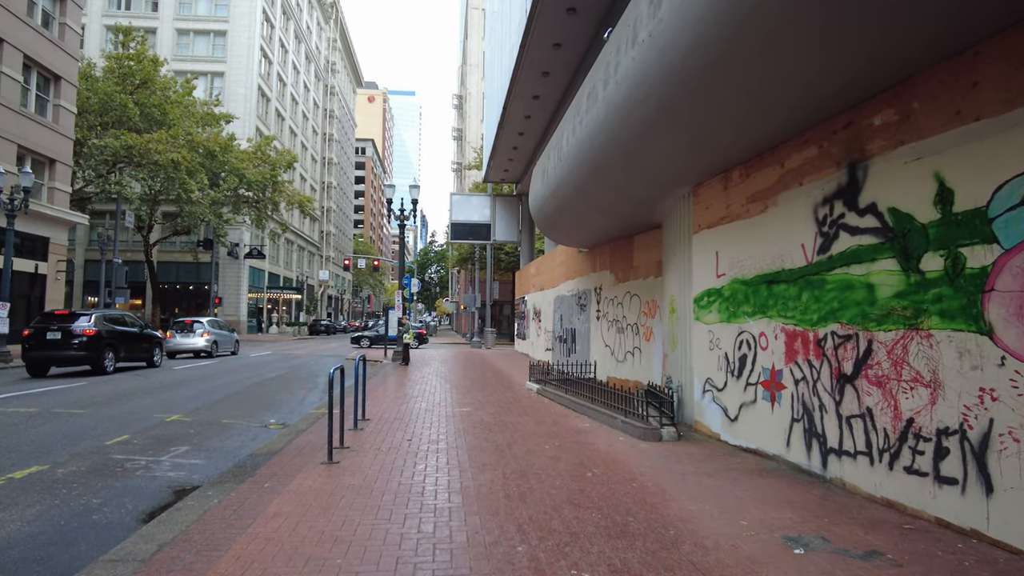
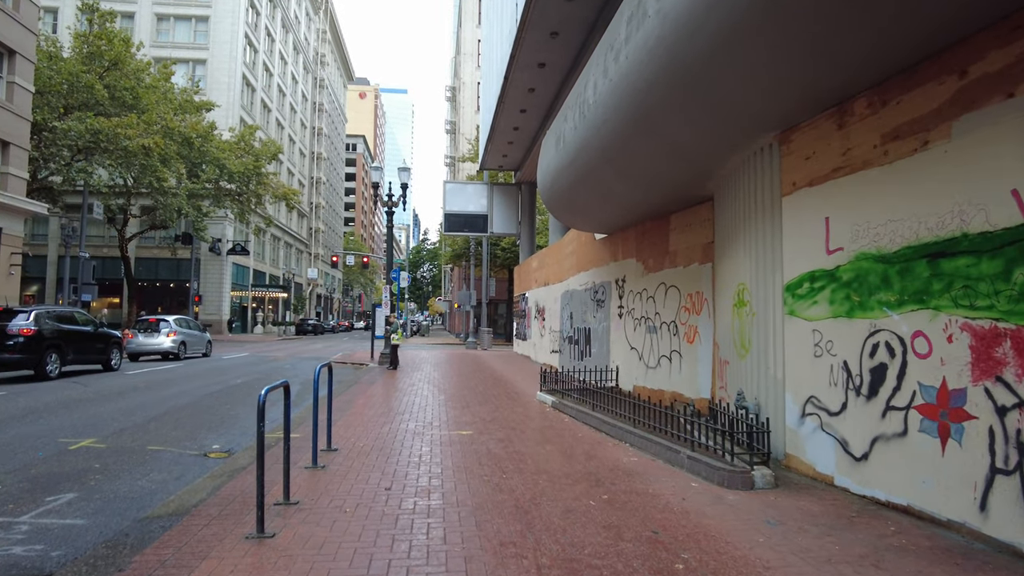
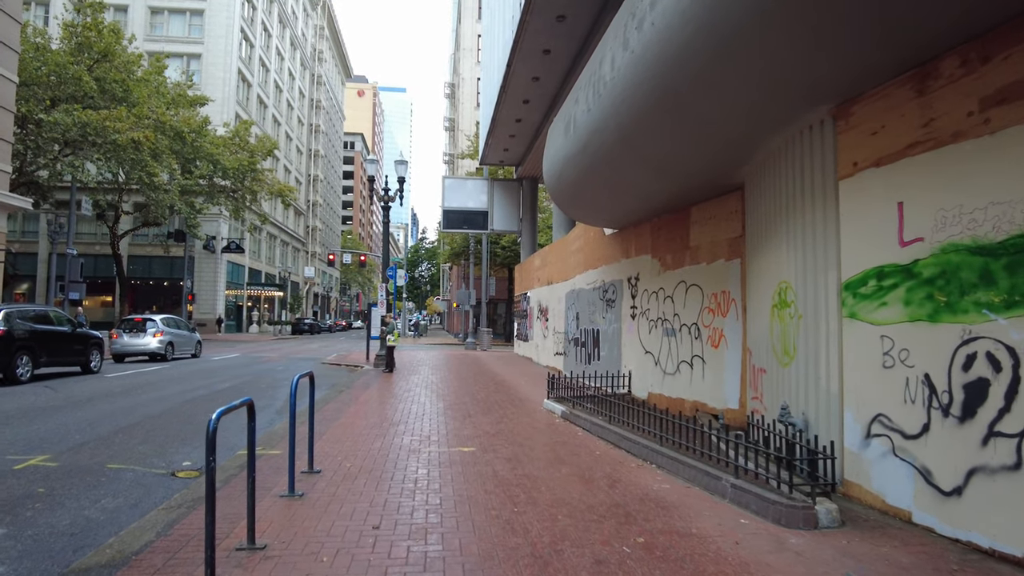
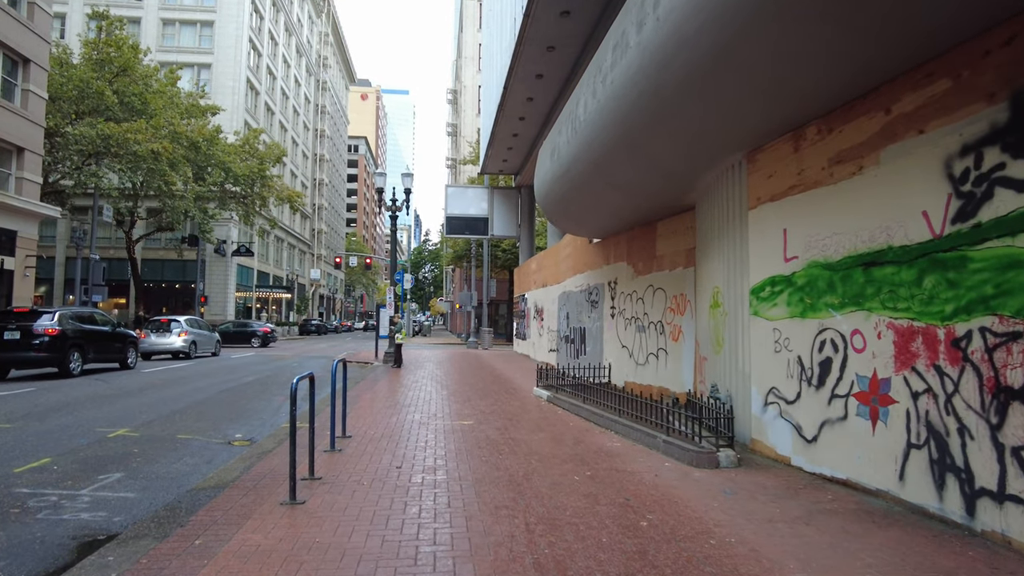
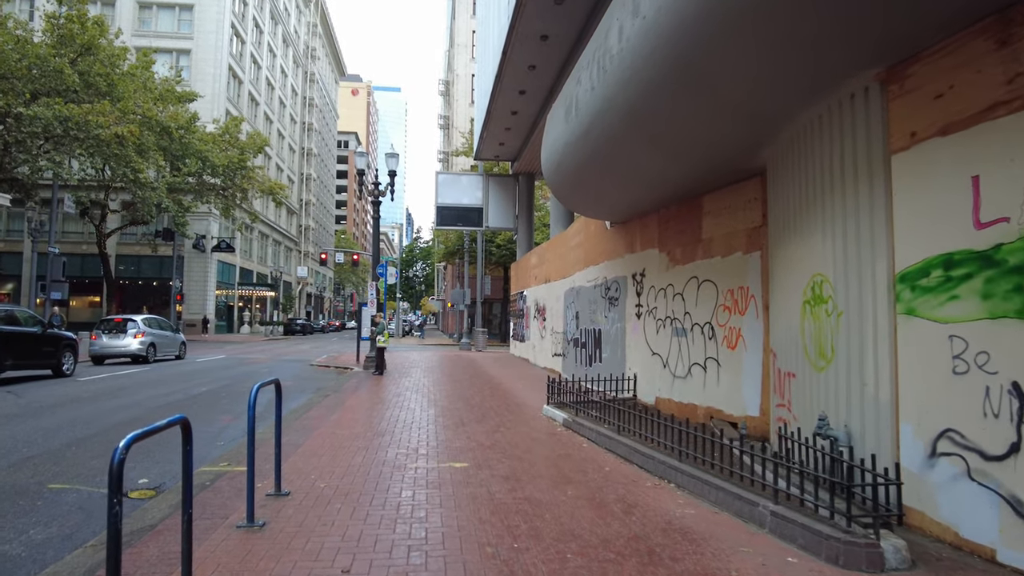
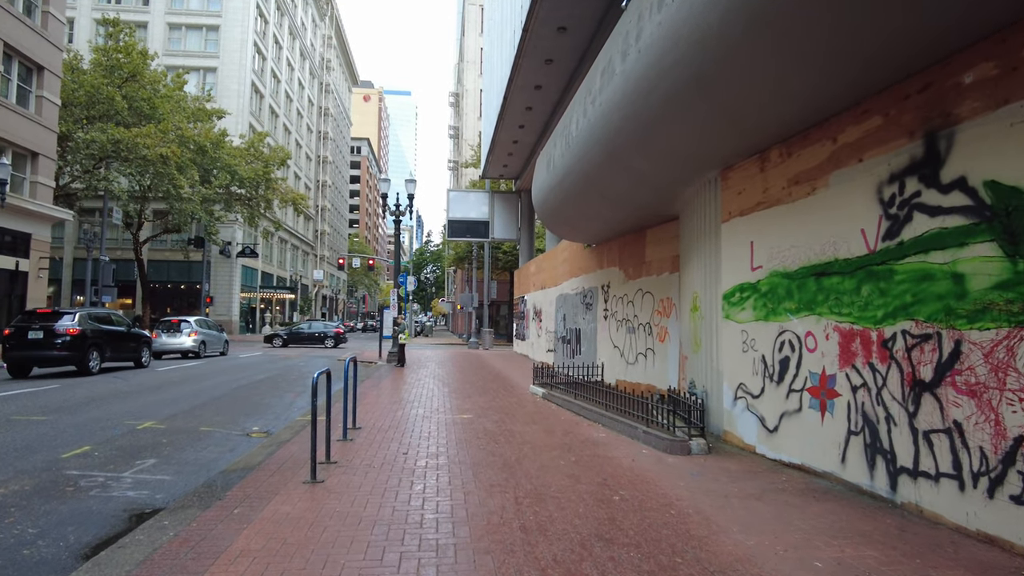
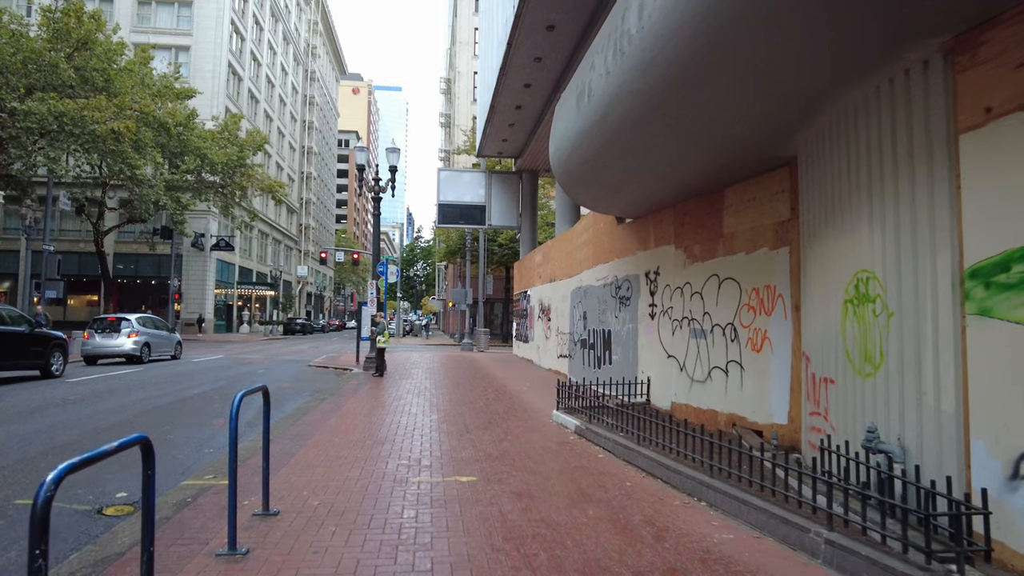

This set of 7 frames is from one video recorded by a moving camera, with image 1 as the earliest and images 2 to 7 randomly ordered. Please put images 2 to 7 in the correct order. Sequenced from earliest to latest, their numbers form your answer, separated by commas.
6, 4, 2, 3, 5, 7
